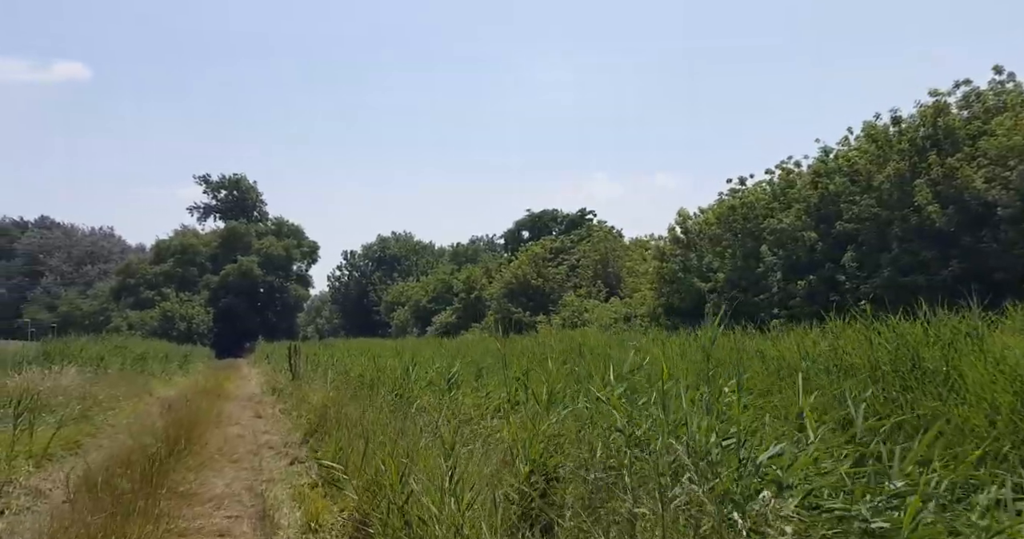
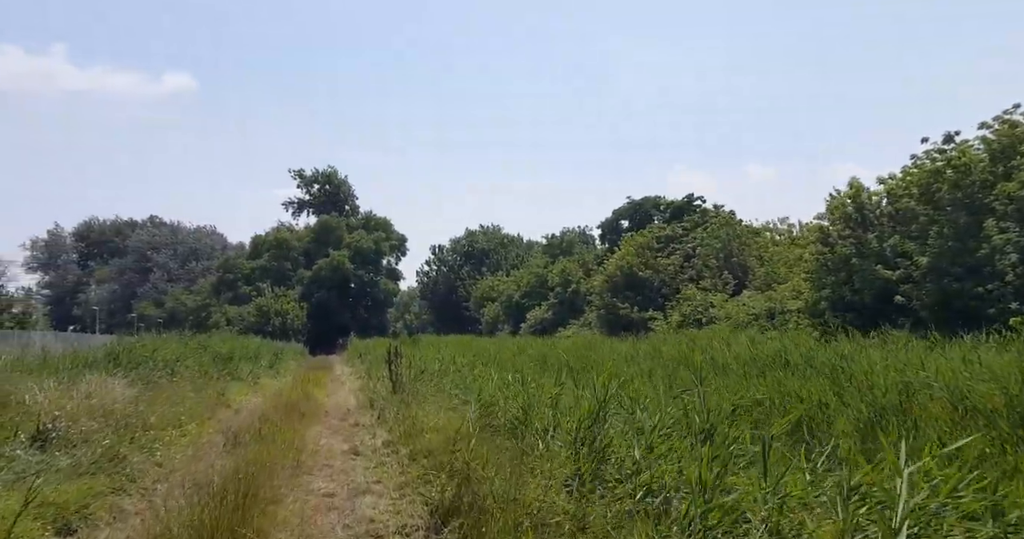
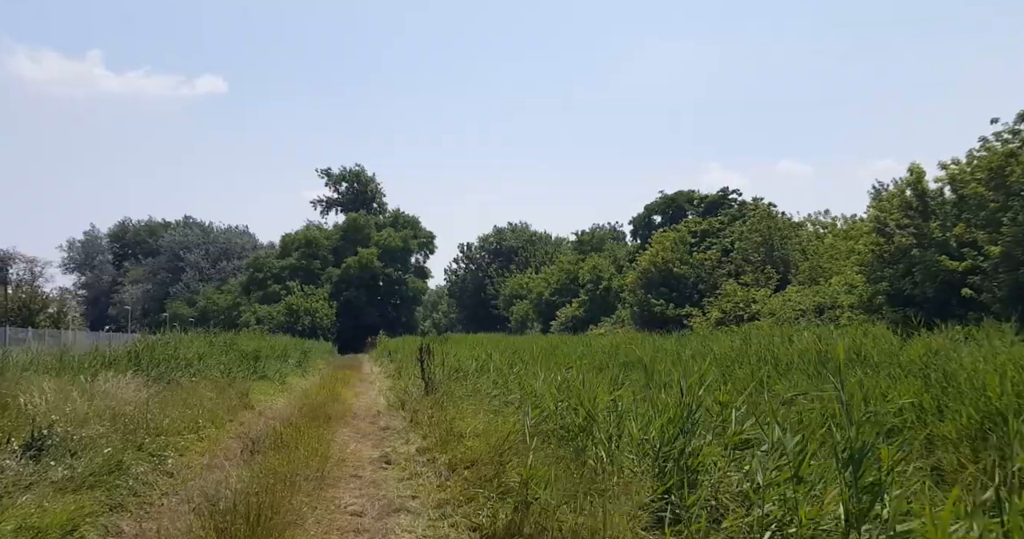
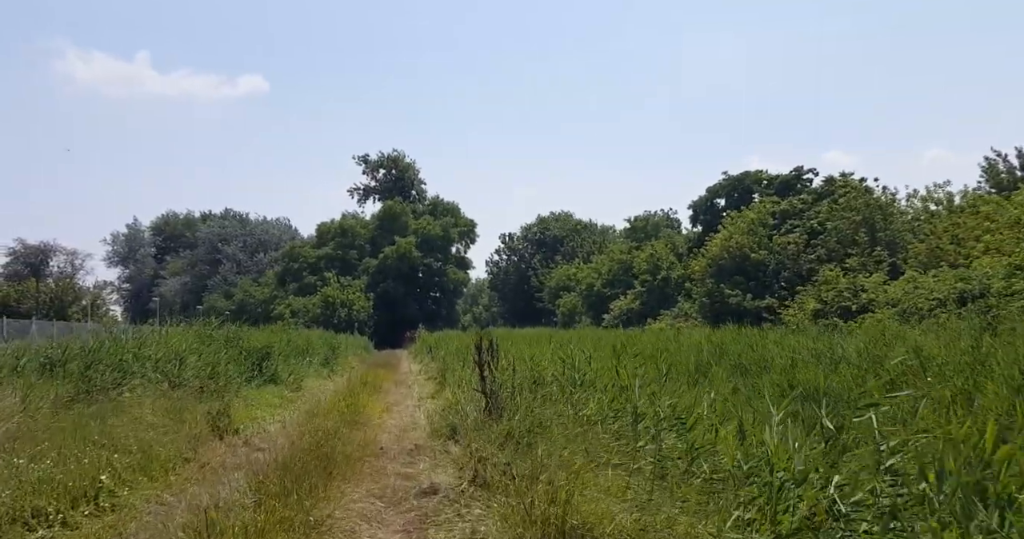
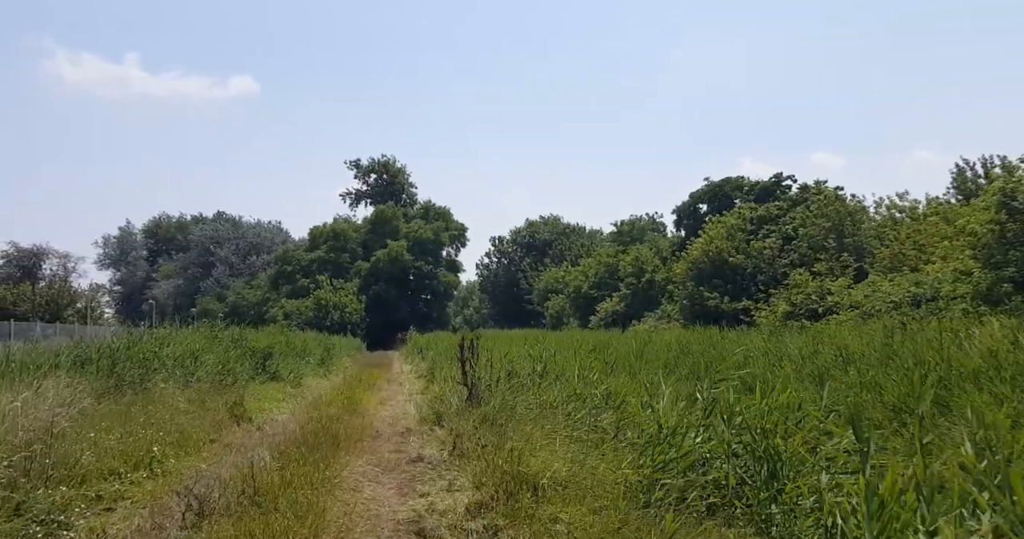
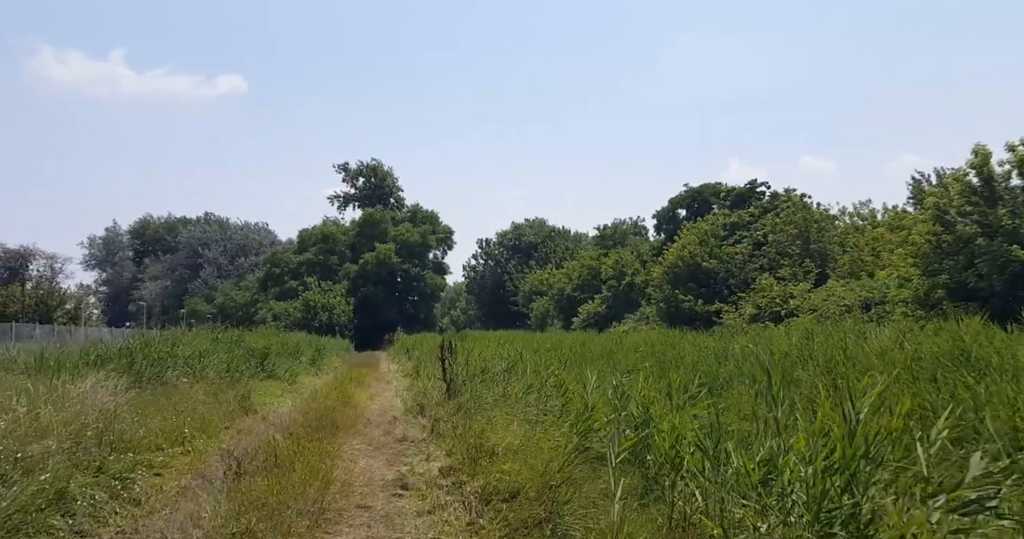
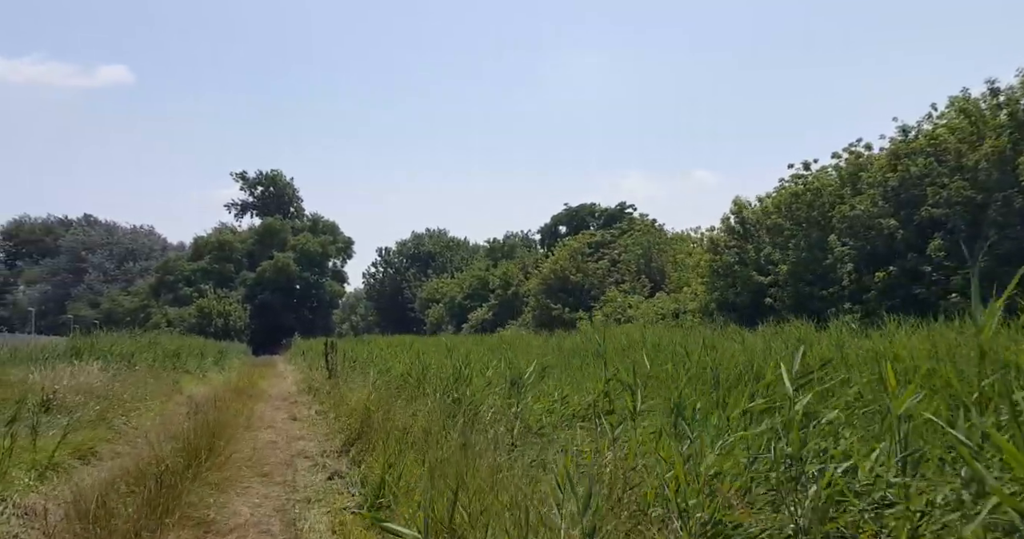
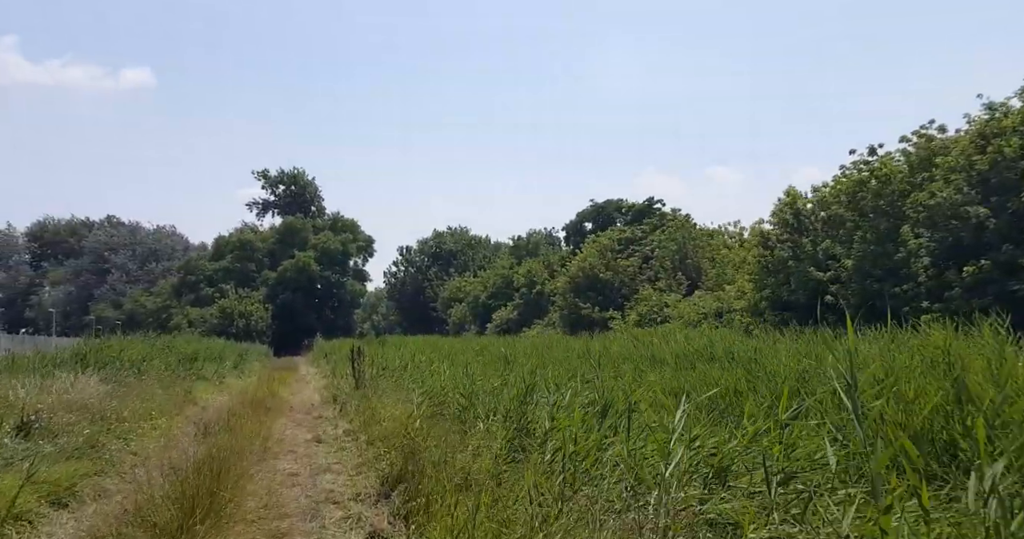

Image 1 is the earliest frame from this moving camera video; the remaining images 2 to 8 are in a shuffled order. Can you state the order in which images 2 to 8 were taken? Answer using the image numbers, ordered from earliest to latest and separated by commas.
7, 8, 2, 3, 6, 5, 4
